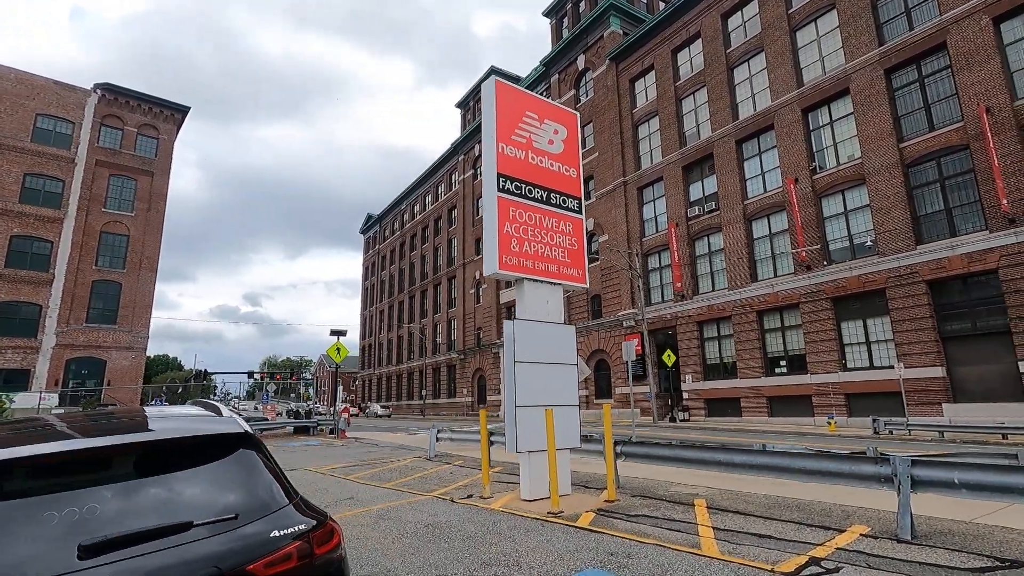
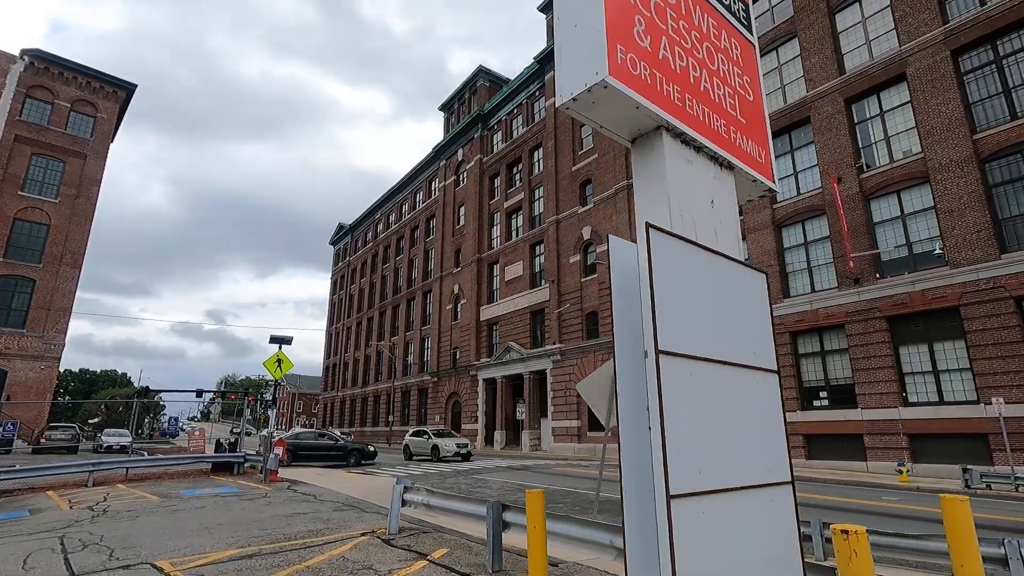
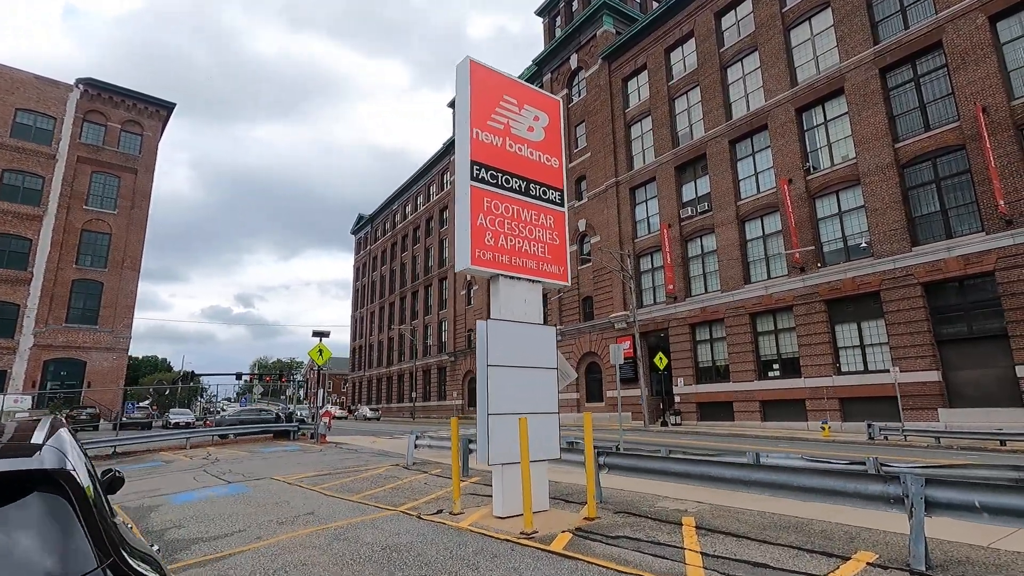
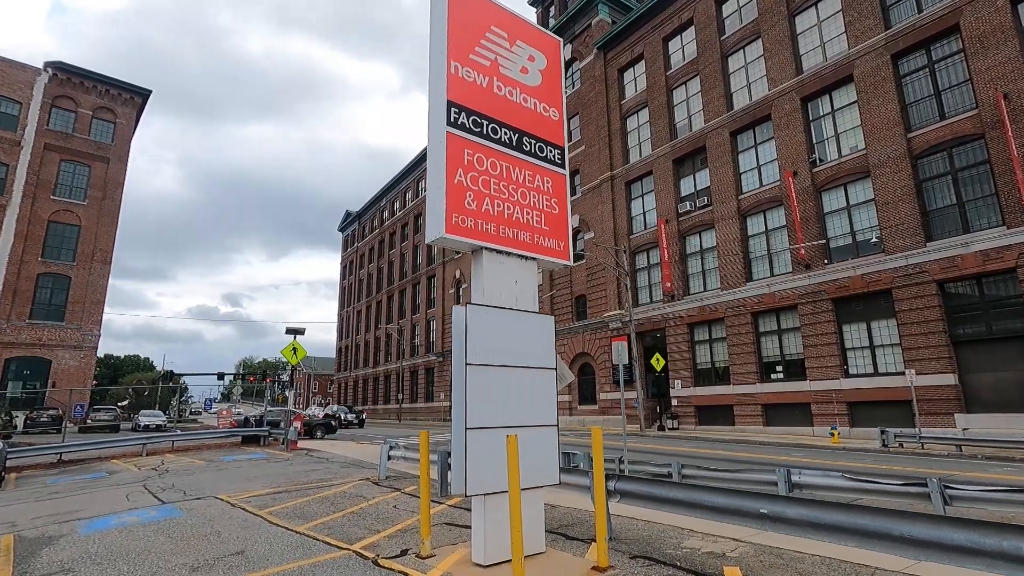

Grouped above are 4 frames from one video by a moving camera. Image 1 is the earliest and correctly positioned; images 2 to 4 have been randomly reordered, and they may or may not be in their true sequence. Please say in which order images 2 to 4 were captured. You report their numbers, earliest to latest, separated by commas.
3, 4, 2
